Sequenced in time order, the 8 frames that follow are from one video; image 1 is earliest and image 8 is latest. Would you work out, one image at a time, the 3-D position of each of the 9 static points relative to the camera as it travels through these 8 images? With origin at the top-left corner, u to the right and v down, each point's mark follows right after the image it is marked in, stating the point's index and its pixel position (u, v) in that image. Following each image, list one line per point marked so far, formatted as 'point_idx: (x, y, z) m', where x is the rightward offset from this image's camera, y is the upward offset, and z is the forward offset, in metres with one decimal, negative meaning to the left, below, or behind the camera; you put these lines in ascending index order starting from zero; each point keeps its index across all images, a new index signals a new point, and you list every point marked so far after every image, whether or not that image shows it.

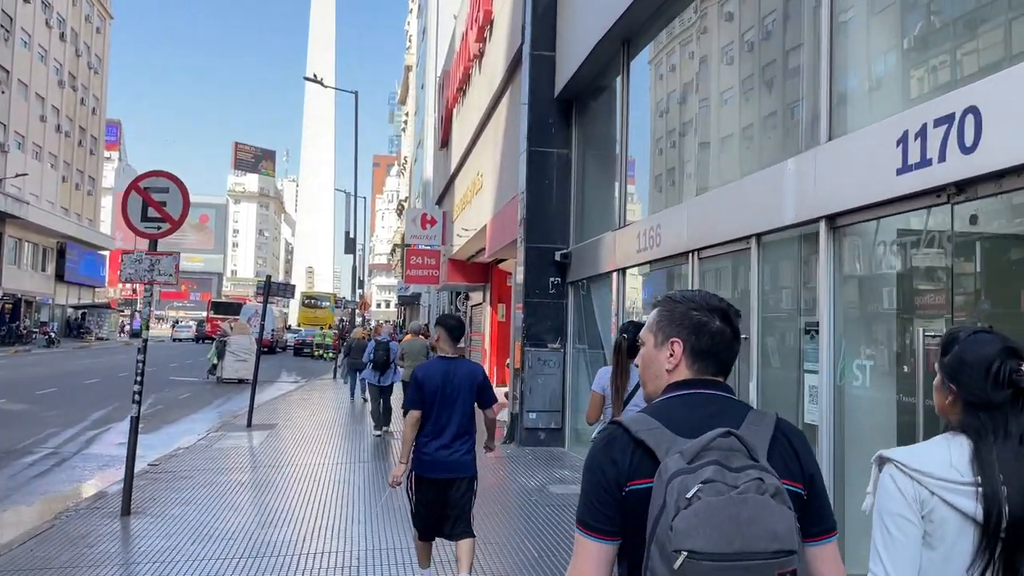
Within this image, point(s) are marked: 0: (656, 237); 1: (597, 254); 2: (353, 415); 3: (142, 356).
0: (+1.3, +0.5, +7.7) m
1: (+1.0, +0.4, +9.6) m
2: (-3.0, -2.4, +15.5) m
3: (-3.3, -0.6, +7.5) m
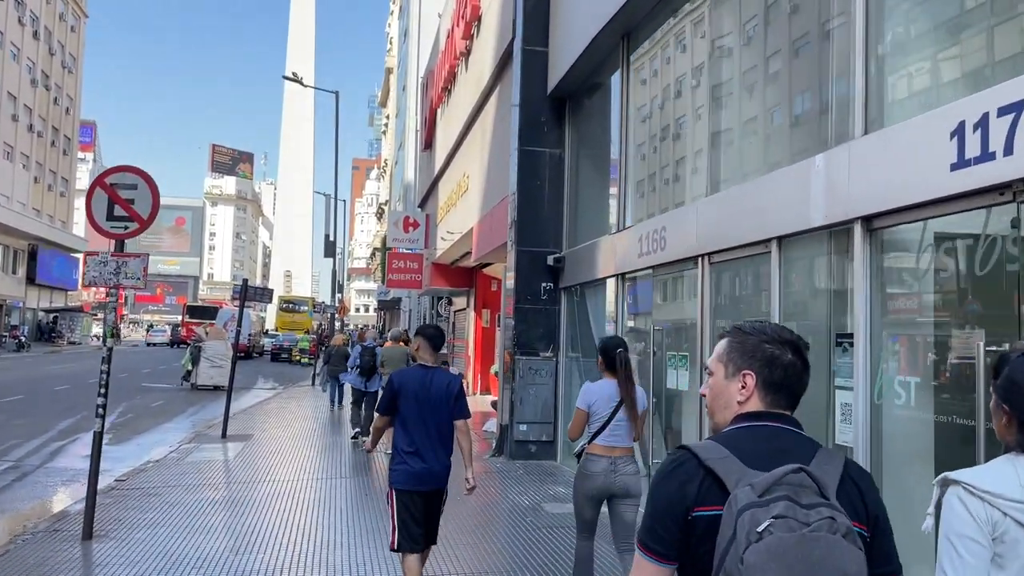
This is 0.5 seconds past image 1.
0: (+1.3, +0.4, +7.3) m
1: (+0.9, +0.3, +9.2) m
2: (-3.2, -2.4, +14.9) m
3: (-3.3, -0.6, +6.9) m
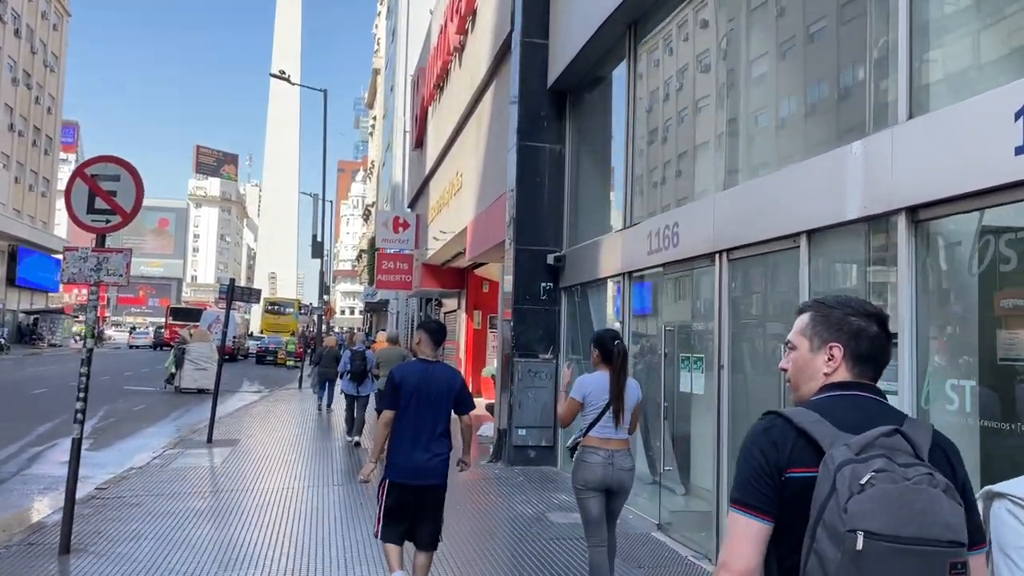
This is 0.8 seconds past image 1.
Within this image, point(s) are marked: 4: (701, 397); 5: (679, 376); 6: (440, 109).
0: (+1.3, +0.4, +6.9) m
1: (+1.0, +0.3, +8.8) m
2: (-3.3, -2.4, +14.5) m
3: (-3.3, -0.6, +6.5) m
4: (+1.5, -0.9, +6.7) m
5: (+1.4, -0.8, +7.2) m
6: (-1.5, +3.9, +18.0) m
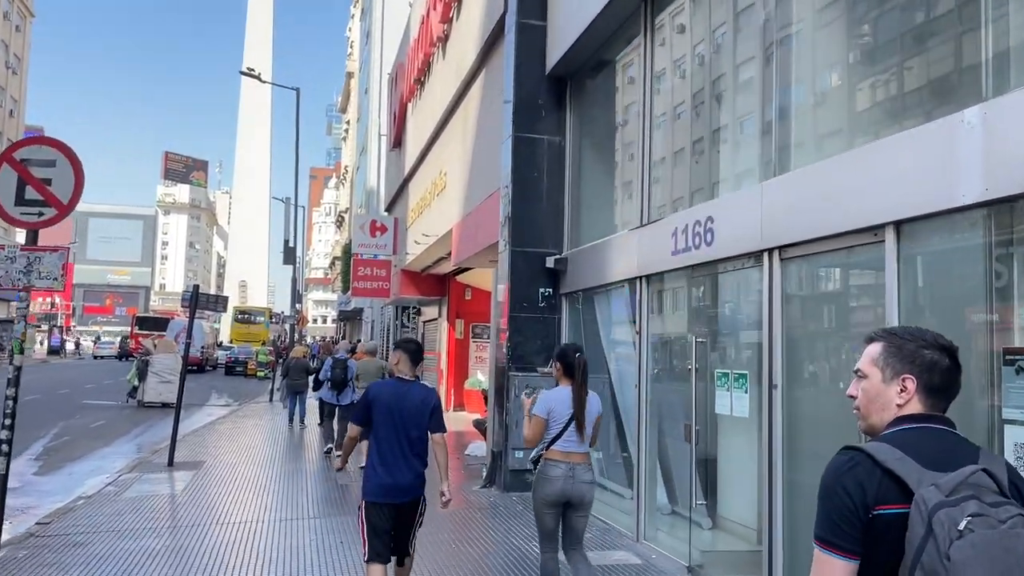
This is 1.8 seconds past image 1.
0: (+1.4, +0.4, +6.0) m
1: (+0.9, +0.3, +7.9) m
2: (-3.5, -2.6, +13.4) m
3: (-3.2, -0.7, +5.4) m
4: (+1.6, -0.9, +5.8) m
5: (+1.5, -0.8, +6.3) m
6: (-1.9, +3.7, +17.0) m
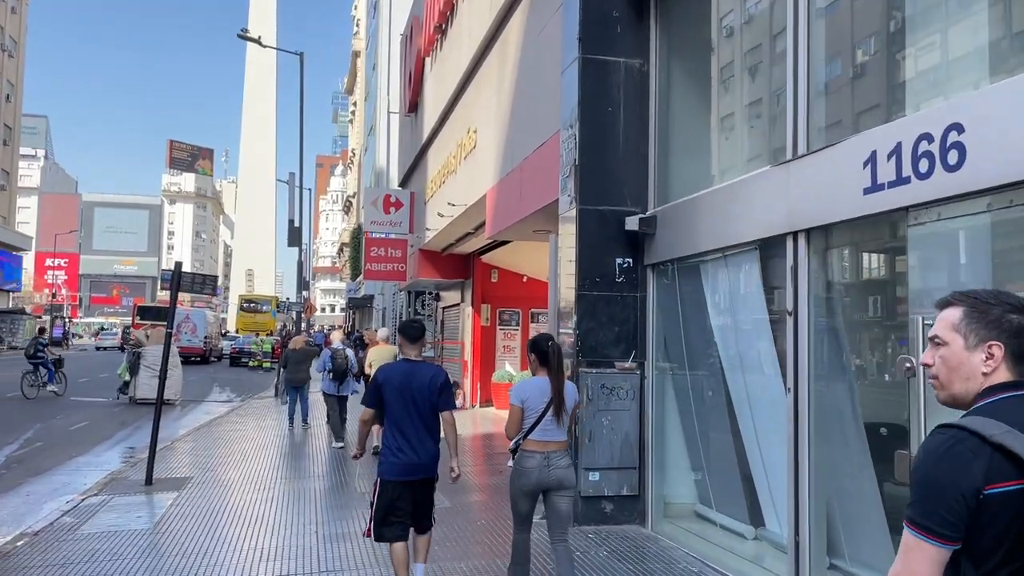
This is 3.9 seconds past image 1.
0: (+1.9, +0.6, +3.8) m
1: (+1.5, +0.5, +5.7) m
2: (-2.9, -2.3, +11.3) m
3: (-2.7, -0.5, +3.3) m
4: (+2.1, -0.7, +3.6) m
5: (+2.0, -0.6, +4.1) m
6: (-1.2, +4.1, +14.8) m
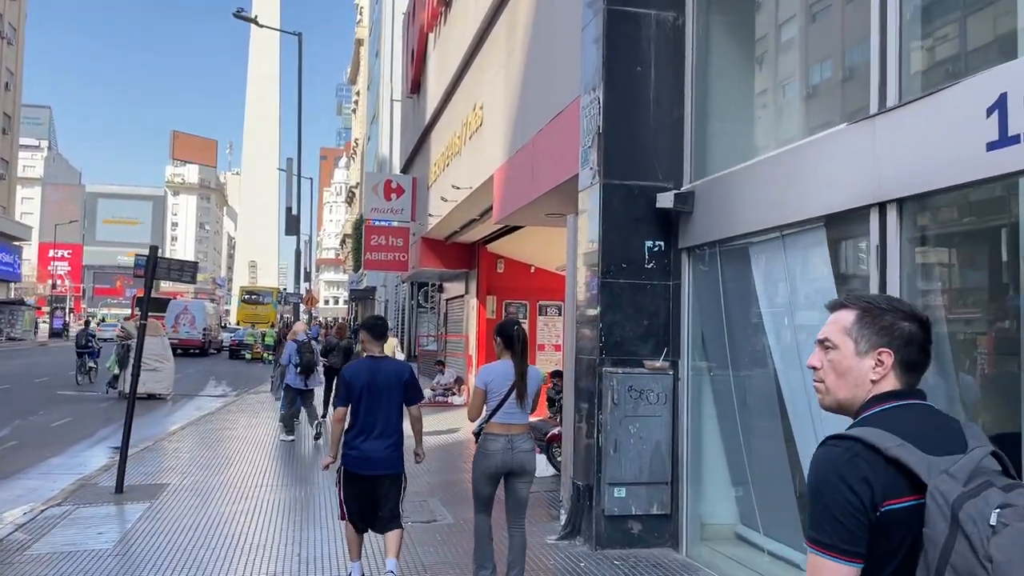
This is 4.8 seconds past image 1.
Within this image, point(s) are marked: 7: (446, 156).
0: (+2.0, +0.7, +2.9) m
1: (+1.6, +0.6, +4.8) m
2: (-2.8, -2.1, +10.4) m
3: (-2.6, -0.4, +2.4) m
4: (+2.2, -0.6, +2.7) m
5: (+2.1, -0.5, +3.1) m
6: (-1.1, +4.2, +13.8) m
7: (-1.1, +2.2, +14.1) m
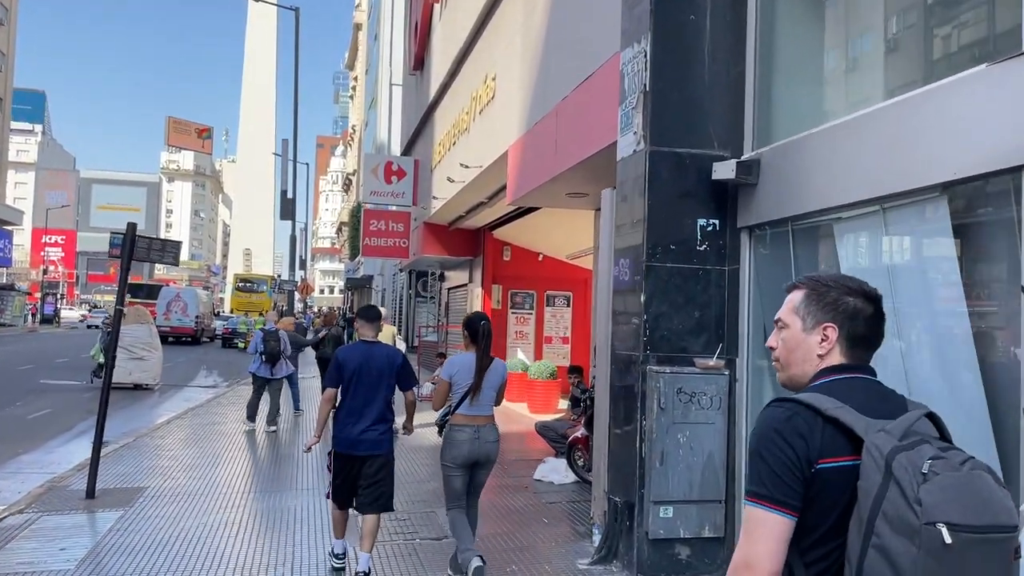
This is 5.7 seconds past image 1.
0: (+2.2, +0.7, +2.0) m
1: (+1.8, +0.7, +3.9) m
2: (-2.6, -2.0, +9.6) m
3: (-2.4, -0.3, +1.5) m
4: (+2.4, -0.6, +1.9) m
5: (+2.3, -0.5, +2.3) m
6: (-0.9, +4.4, +12.9) m
7: (-0.9, +2.4, +13.2) m
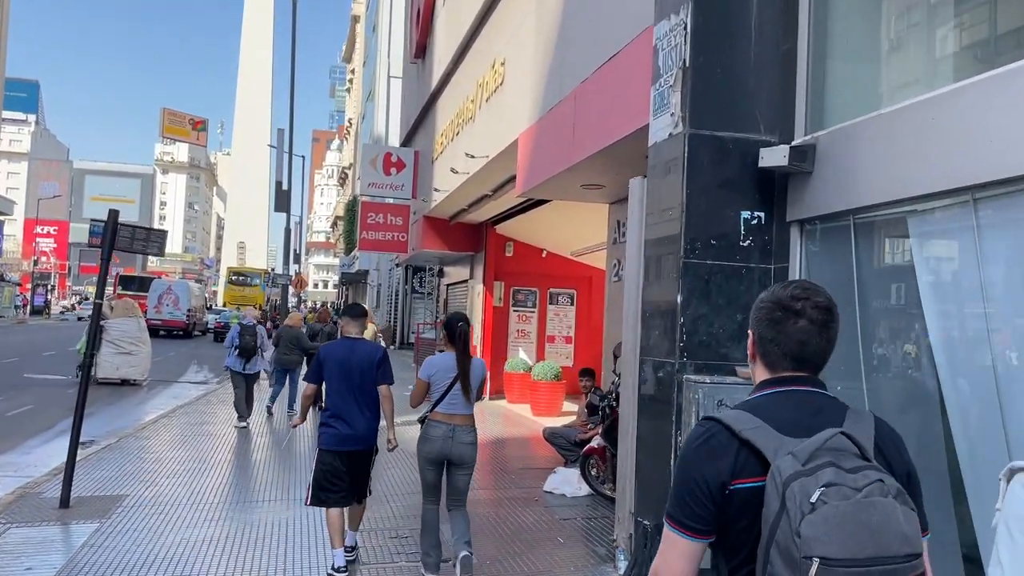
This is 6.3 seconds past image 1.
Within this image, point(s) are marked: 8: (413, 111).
0: (+2.4, +0.7, +1.5) m
1: (+1.9, +0.7, +3.4) m
2: (-2.6, -1.9, +9.0) m
3: (-2.3, -0.3, +0.9) m
4: (+2.5, -0.6, +1.3) m
5: (+2.5, -0.5, +1.7) m
6: (-0.8, +4.5, +12.3) m
7: (-0.9, +2.5, +12.6) m
8: (-2.2, +3.9, +18.5) m
